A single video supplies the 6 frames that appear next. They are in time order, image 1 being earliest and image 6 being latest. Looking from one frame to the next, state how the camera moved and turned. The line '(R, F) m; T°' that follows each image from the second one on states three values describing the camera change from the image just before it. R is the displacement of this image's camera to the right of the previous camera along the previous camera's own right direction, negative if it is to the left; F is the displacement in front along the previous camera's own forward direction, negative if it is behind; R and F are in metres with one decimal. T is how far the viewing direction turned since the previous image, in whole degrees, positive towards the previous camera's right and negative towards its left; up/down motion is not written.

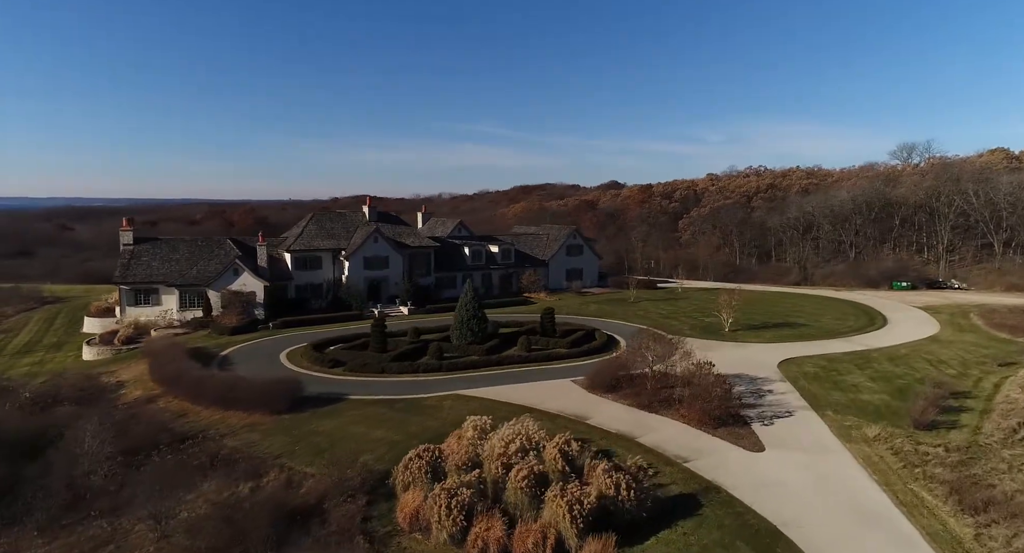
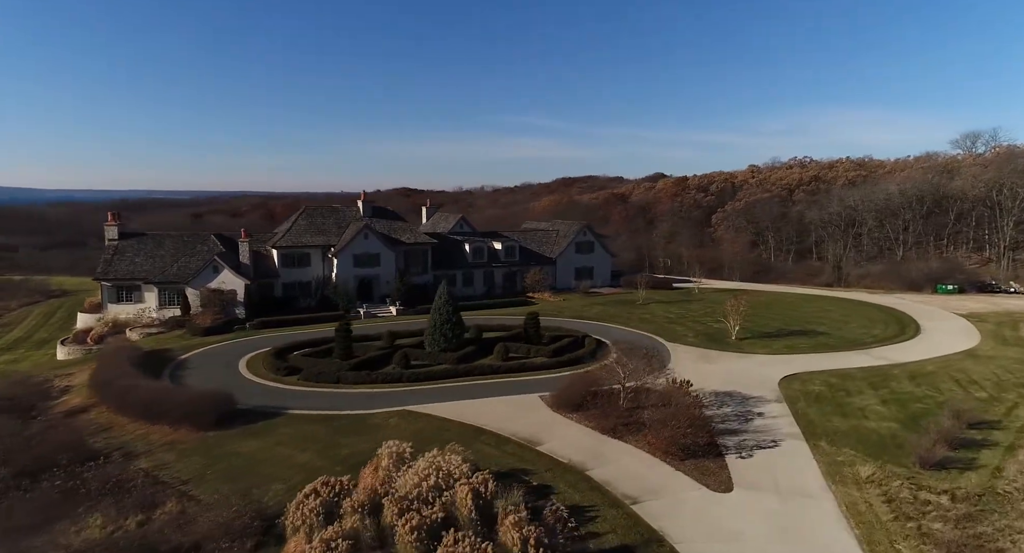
(+3.9, +3.1) m; -4°
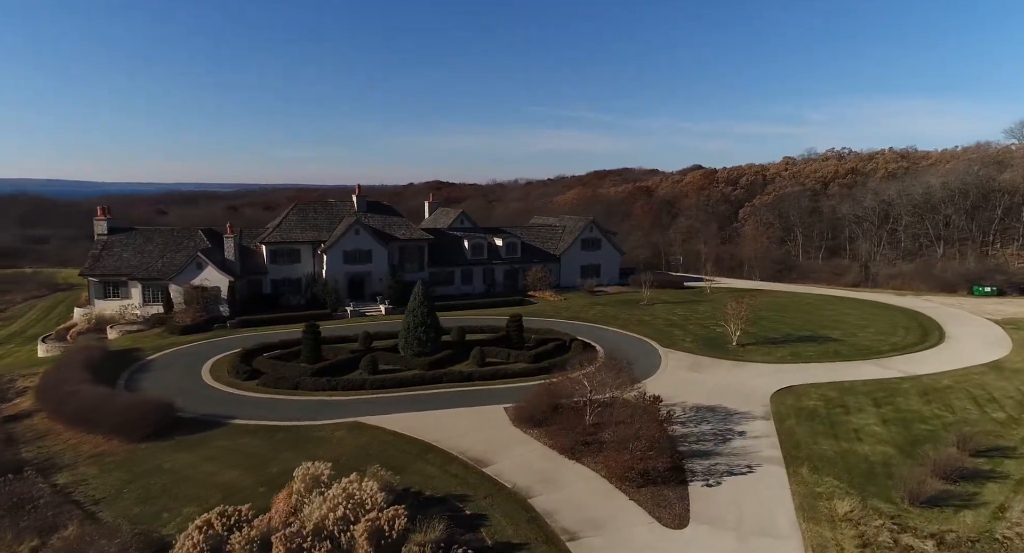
(+3.2, +2.2) m; -3°
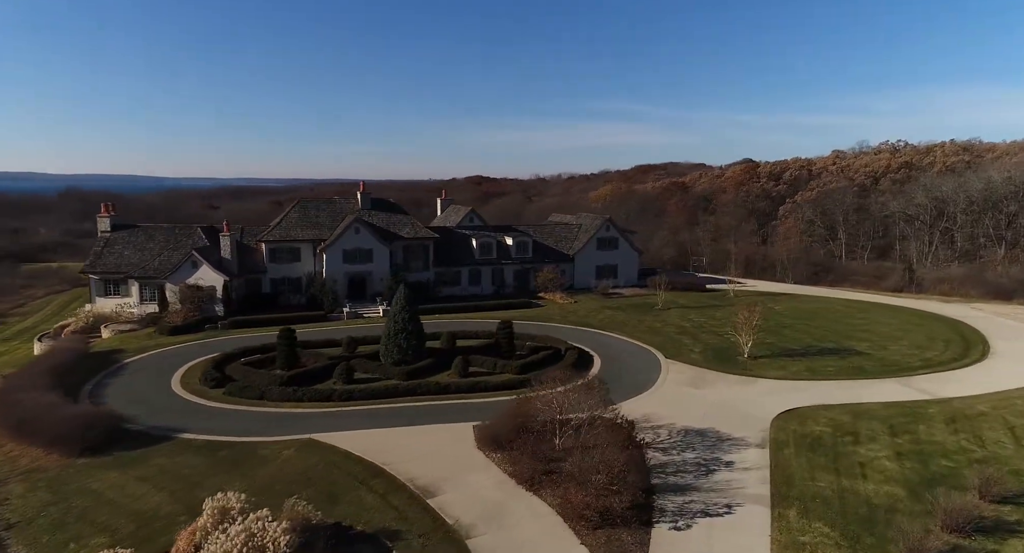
(+3.1, +2.4) m; -4°
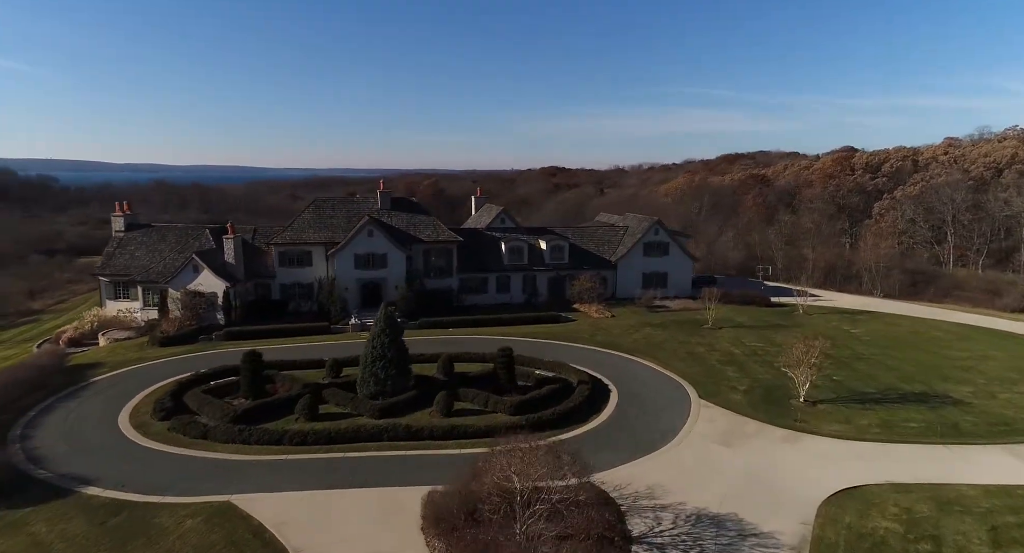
(+3.7, +5.6) m; -7°
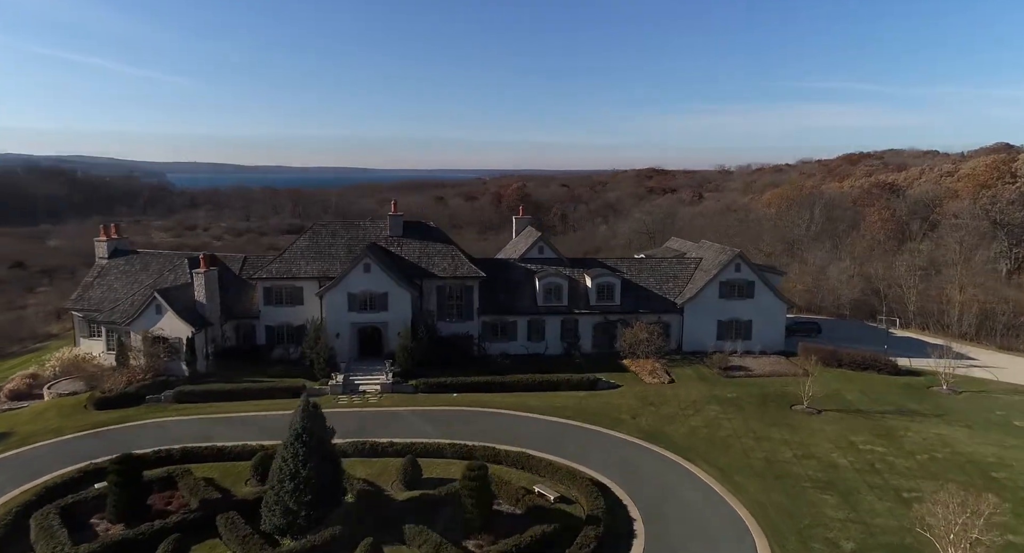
(+3.9, +10.0) m; -9°
